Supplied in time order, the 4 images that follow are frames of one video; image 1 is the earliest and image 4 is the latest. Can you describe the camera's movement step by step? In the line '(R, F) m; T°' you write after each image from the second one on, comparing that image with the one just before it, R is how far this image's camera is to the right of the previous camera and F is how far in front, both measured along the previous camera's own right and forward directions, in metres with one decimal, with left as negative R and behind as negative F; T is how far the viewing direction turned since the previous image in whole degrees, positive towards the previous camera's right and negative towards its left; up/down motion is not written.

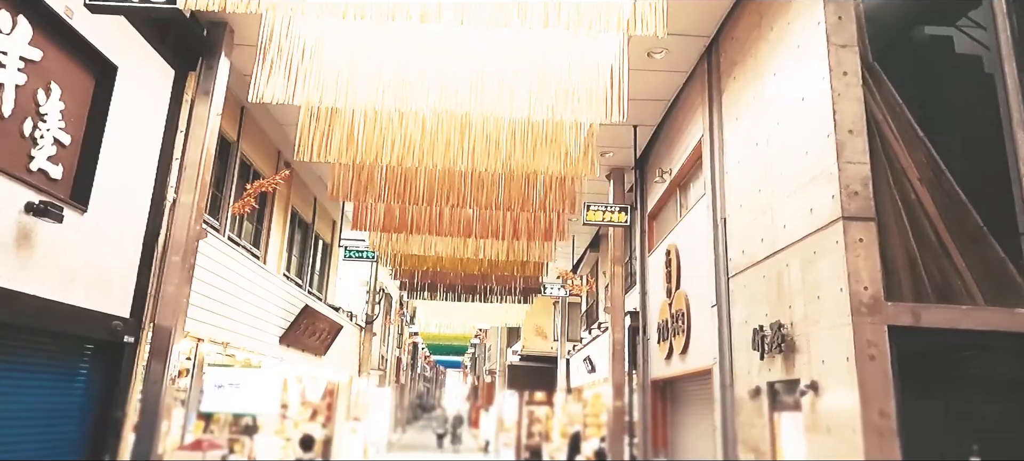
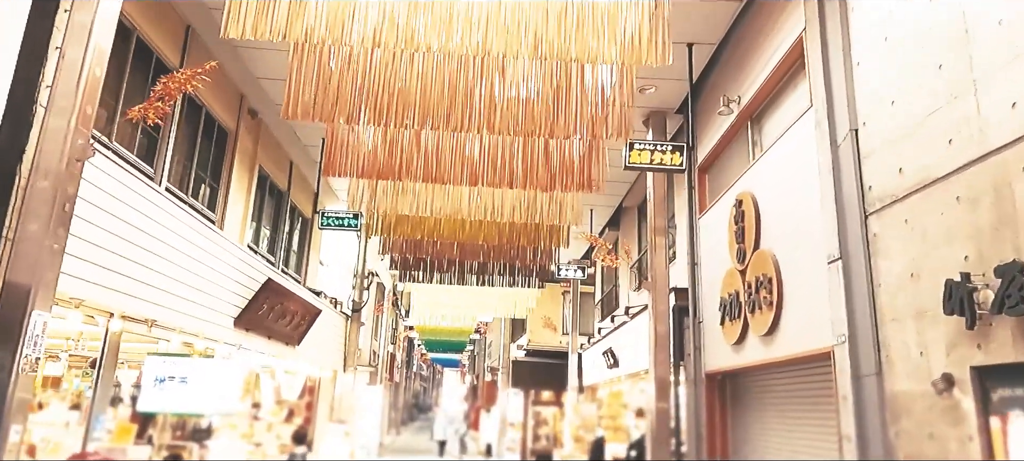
(-0.1, +0.7) m; 0°
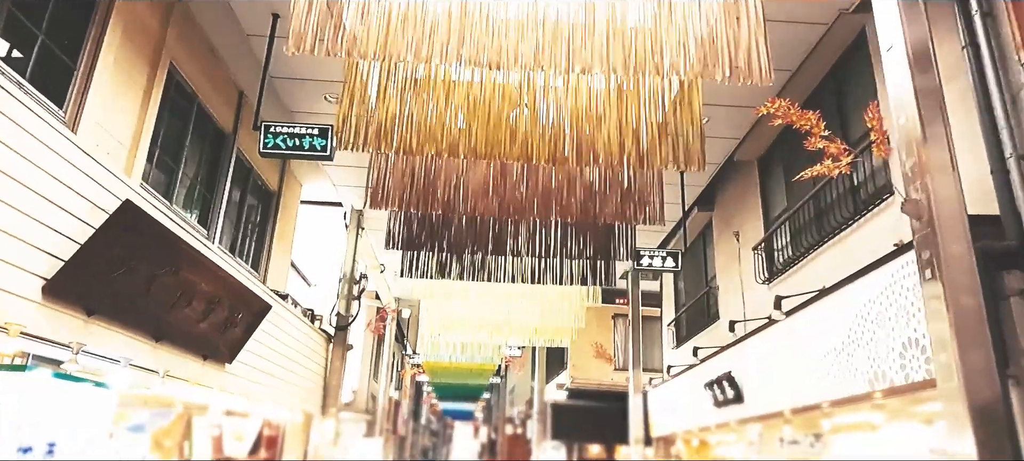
(-0.2, +1.5) m; -1°
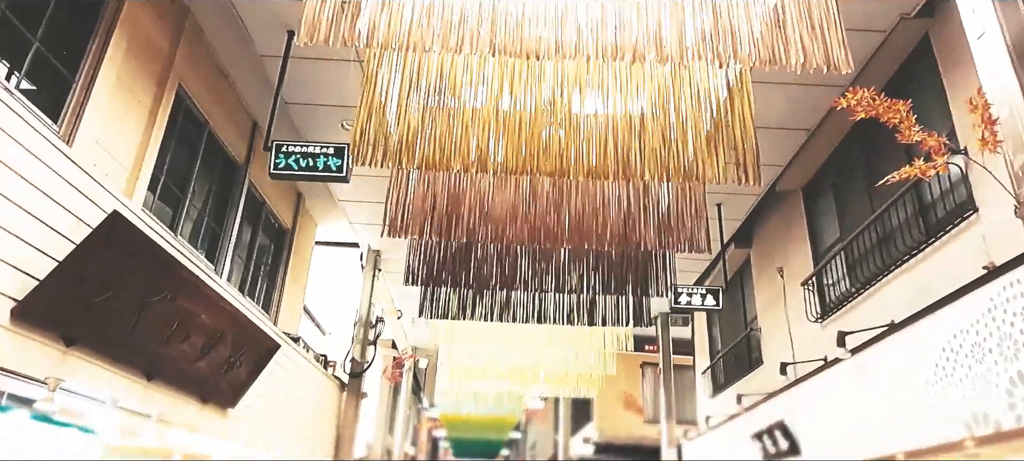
(0.0, +0.2) m; -1°
